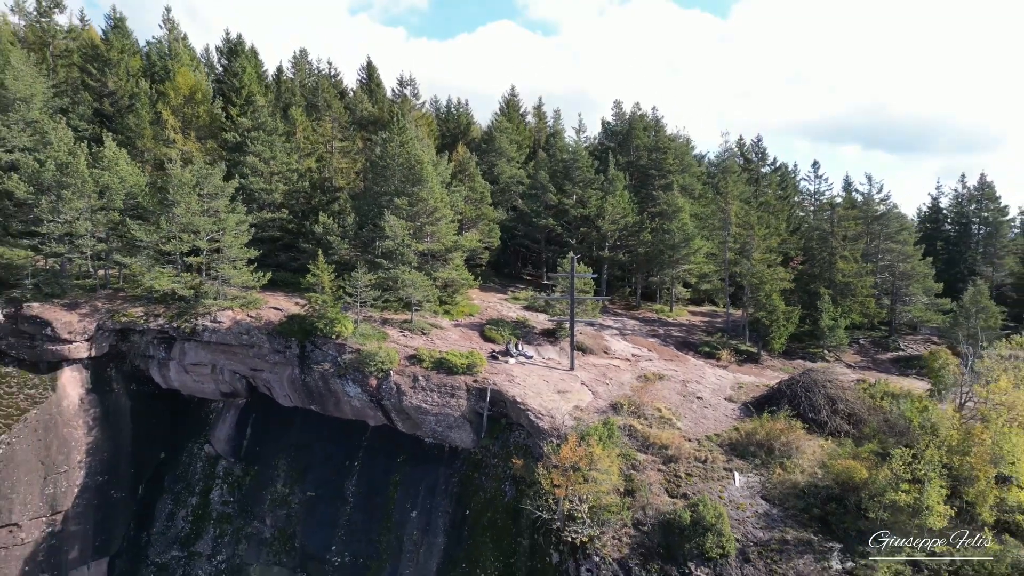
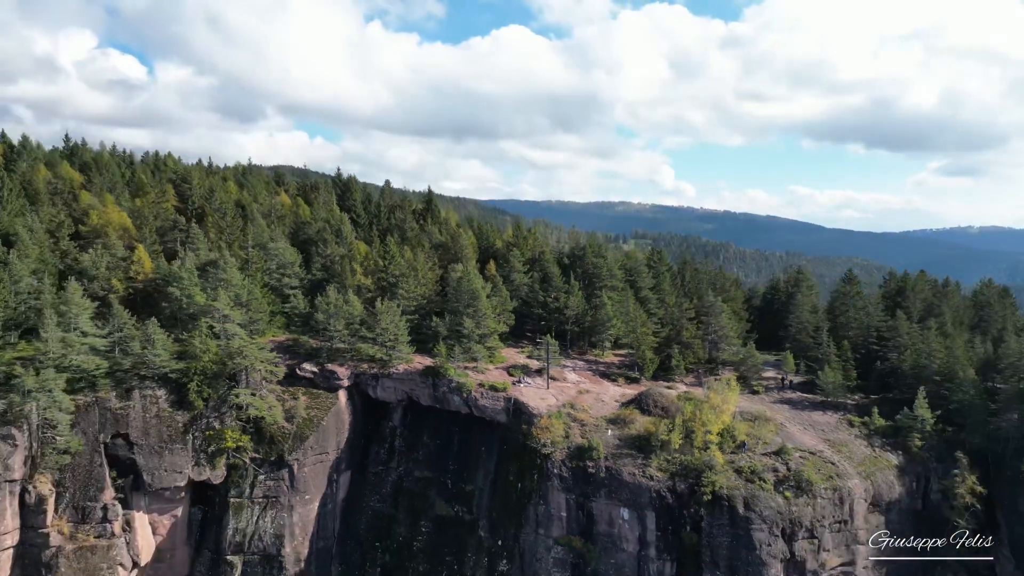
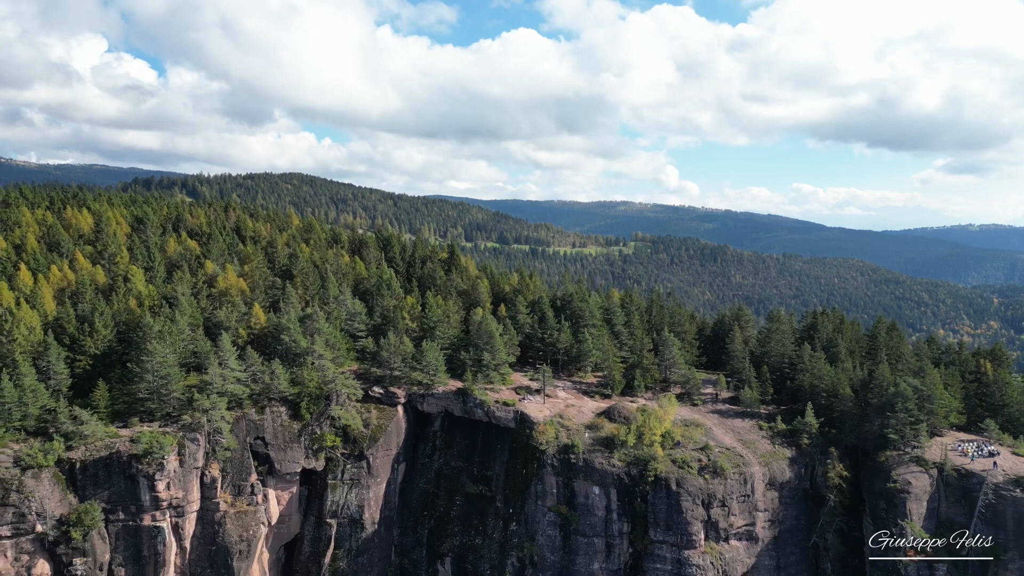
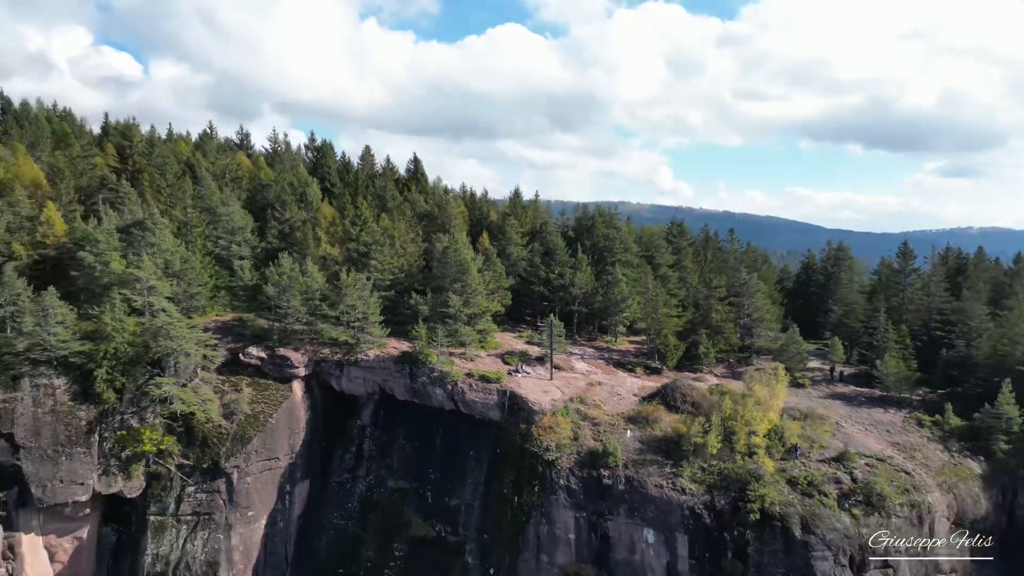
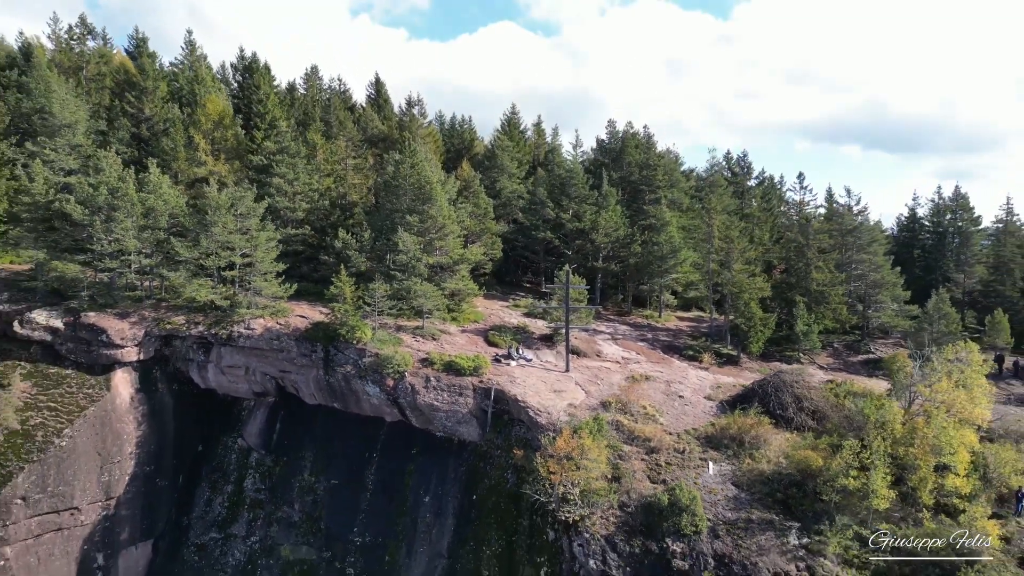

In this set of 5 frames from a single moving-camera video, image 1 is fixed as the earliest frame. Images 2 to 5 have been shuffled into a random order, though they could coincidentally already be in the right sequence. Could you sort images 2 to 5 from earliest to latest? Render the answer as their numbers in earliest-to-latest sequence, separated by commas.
5, 4, 2, 3
